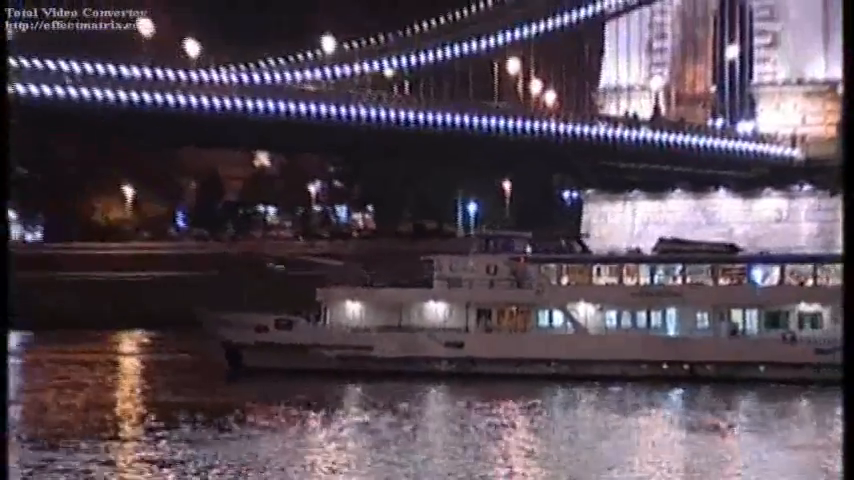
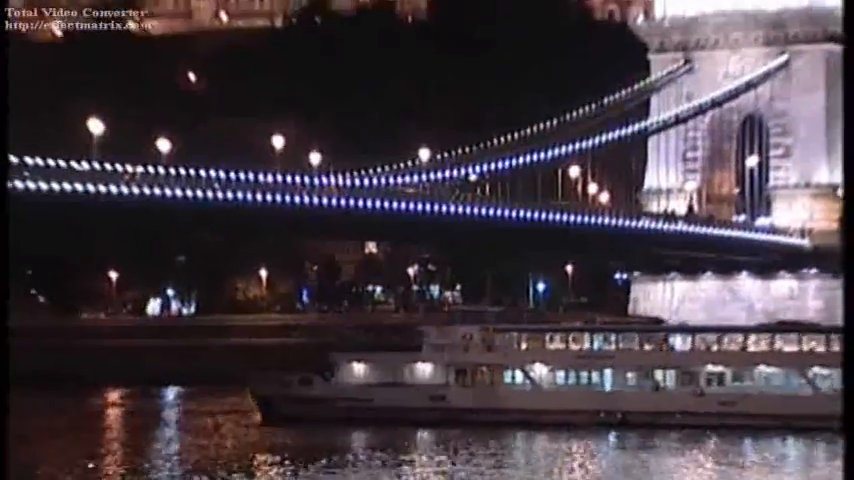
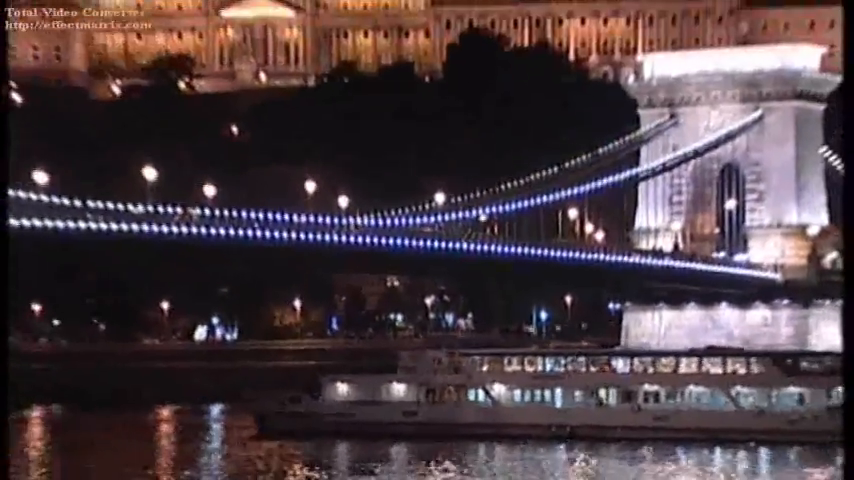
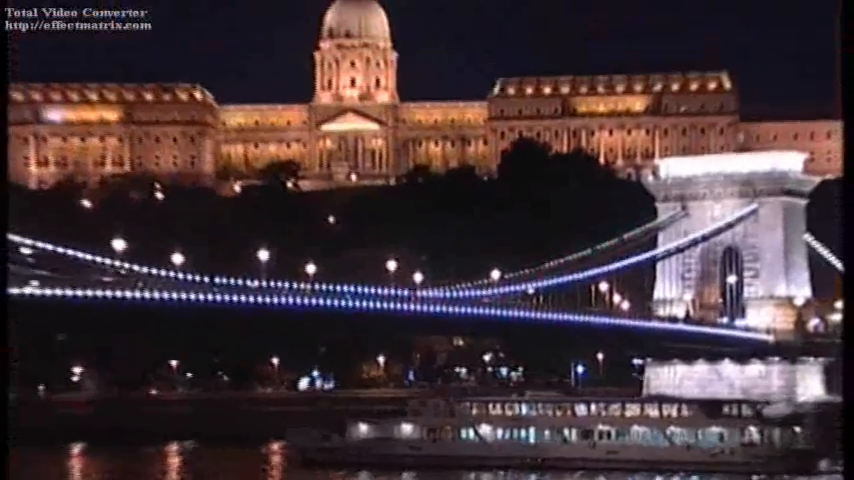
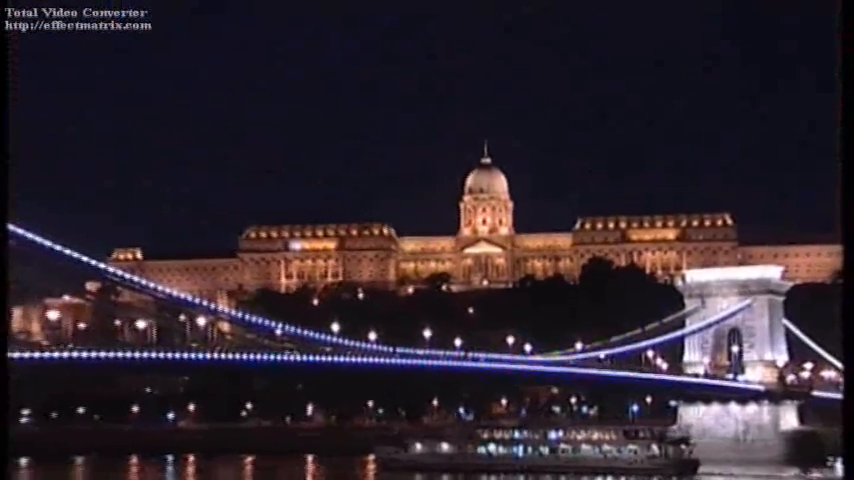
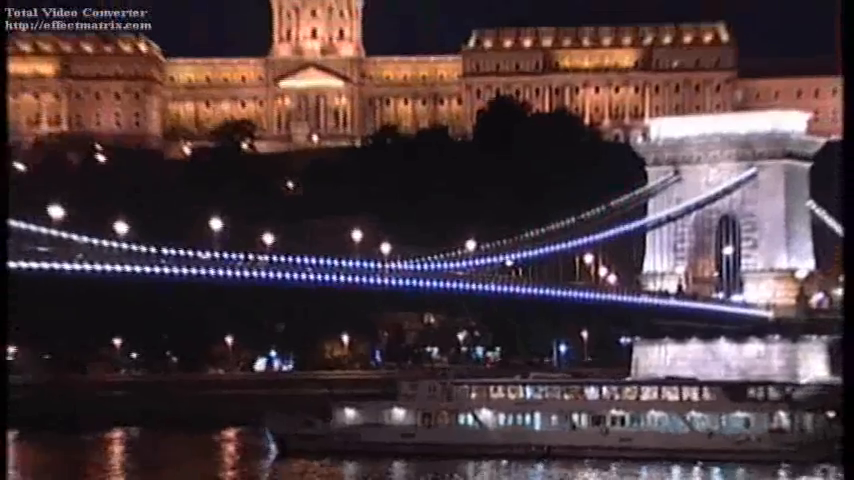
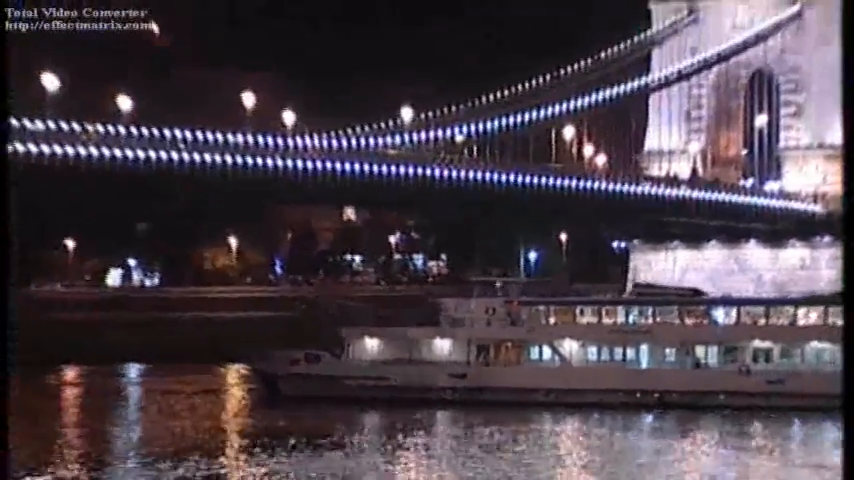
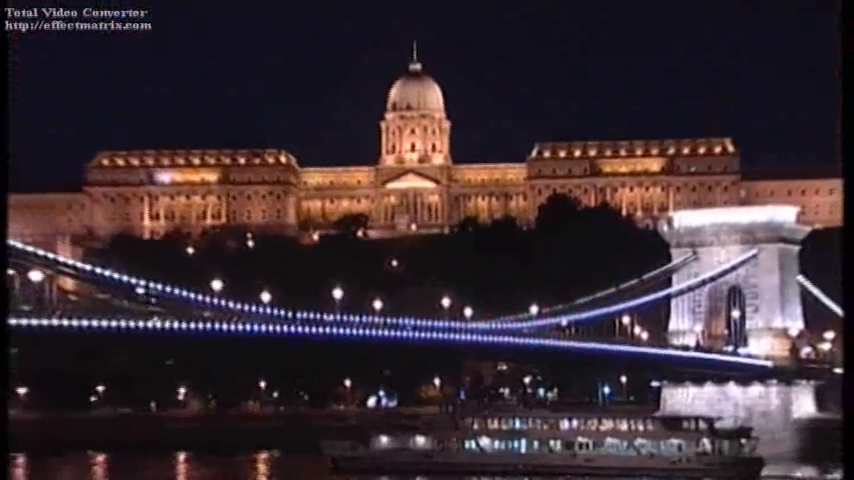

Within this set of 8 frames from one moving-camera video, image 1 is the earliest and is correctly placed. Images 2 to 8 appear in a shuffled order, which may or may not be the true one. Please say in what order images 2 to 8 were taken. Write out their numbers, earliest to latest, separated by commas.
7, 2, 3, 6, 4, 8, 5
